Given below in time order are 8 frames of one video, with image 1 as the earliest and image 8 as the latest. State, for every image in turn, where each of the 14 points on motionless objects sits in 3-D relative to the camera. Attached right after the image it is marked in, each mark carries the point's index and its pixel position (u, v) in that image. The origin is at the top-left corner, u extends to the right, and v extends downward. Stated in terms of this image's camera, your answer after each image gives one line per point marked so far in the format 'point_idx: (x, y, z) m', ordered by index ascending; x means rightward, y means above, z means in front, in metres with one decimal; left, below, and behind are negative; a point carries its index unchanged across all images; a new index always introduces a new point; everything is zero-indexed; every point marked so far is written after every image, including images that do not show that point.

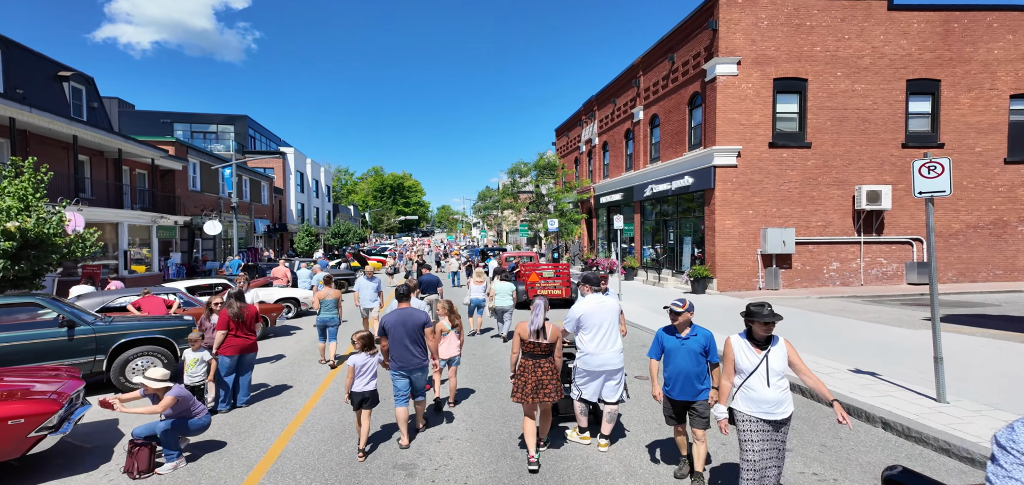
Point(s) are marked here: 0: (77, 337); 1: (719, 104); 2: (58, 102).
0: (-6.2, -1.4, +6.5) m
1: (+7.1, +4.8, +16.1) m
2: (-17.1, +5.4, +16.8) m
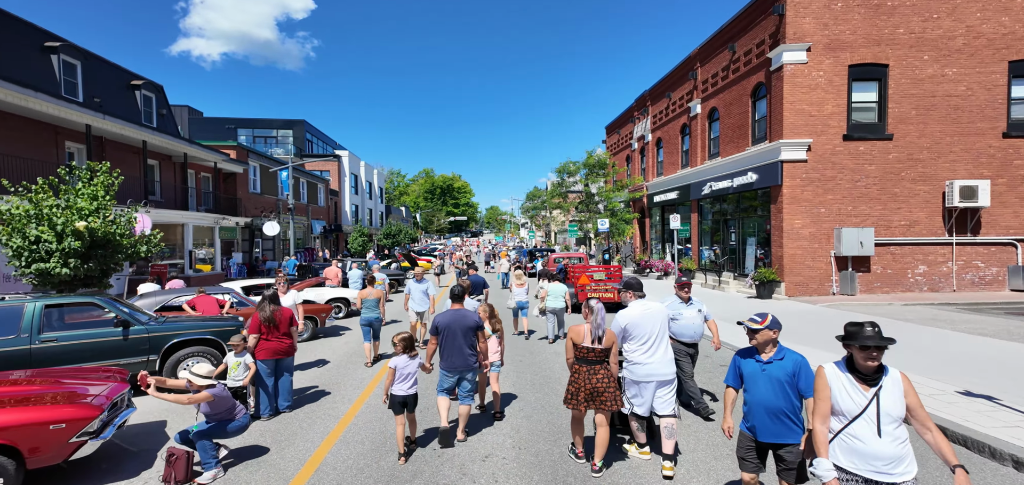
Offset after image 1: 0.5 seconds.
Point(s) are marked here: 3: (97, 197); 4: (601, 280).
0: (-5.5, -1.4, +6.6) m
1: (+8.8, +4.7, +14.8) m
2: (-15.2, +5.4, +18.0) m
3: (-8.8, +1.0, +9.7) m
4: (+2.8, -1.2, +14.5) m
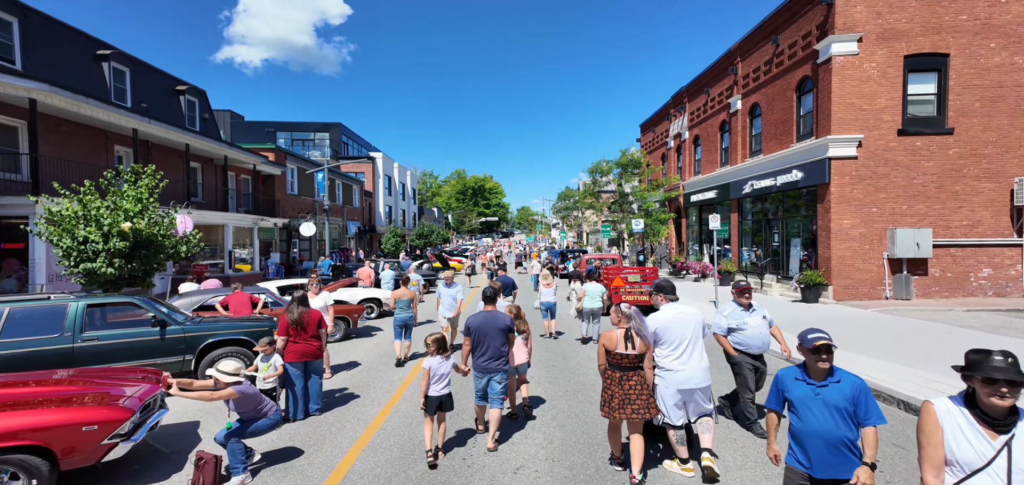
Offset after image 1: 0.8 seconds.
0: (-5.0, -1.4, +6.7) m
1: (+9.7, +4.7, +13.9) m
2: (-14.0, +5.4, +18.7) m
3: (-8.1, +1.0, +10.0) m
4: (+3.8, -1.2, +14.0) m
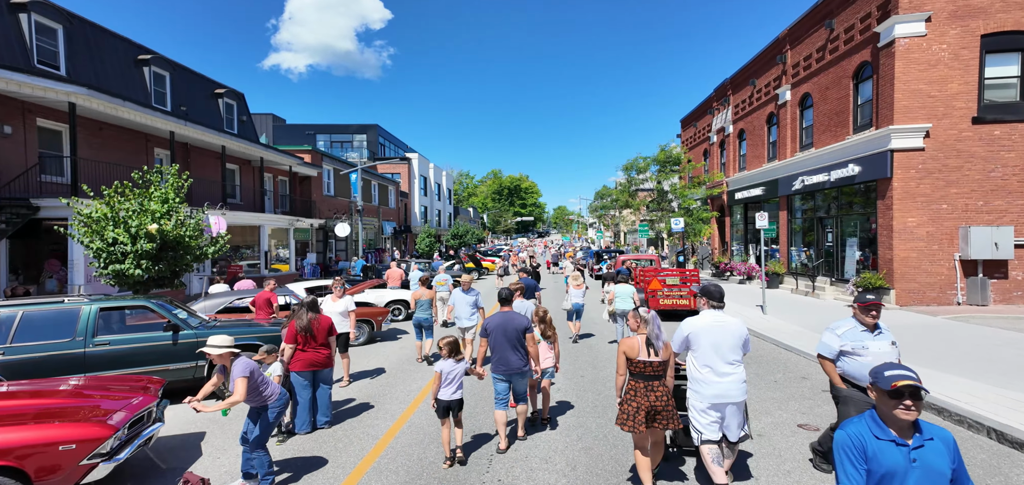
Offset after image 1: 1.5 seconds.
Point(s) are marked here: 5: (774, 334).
0: (-4.7, -1.4, +6.5) m
1: (+10.6, +4.7, +12.5) m
2: (-12.6, +5.4, +19.2) m
3: (-7.6, +0.9, +10.0) m
4: (+4.7, -1.2, +13.0) m
5: (+6.0, -2.1, +10.5) m
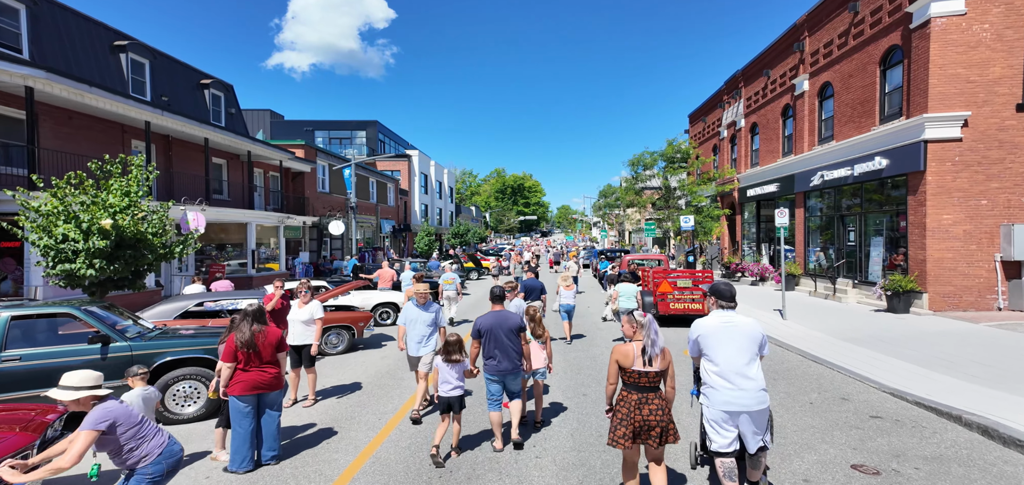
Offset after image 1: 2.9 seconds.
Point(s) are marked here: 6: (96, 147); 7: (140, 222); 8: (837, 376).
0: (-4.8, -1.4, +5.5) m
1: (+10.5, +4.7, +11.4) m
2: (-12.7, +5.5, +18.3) m
3: (-7.6, +1.0, +9.1) m
4: (+4.6, -1.2, +12.0) m
5: (+5.9, -2.1, +9.5) m
6: (-12.5, +2.8, +13.7) m
7: (-7.5, +0.4, +9.2) m
8: (+5.1, -2.1, +7.2) m
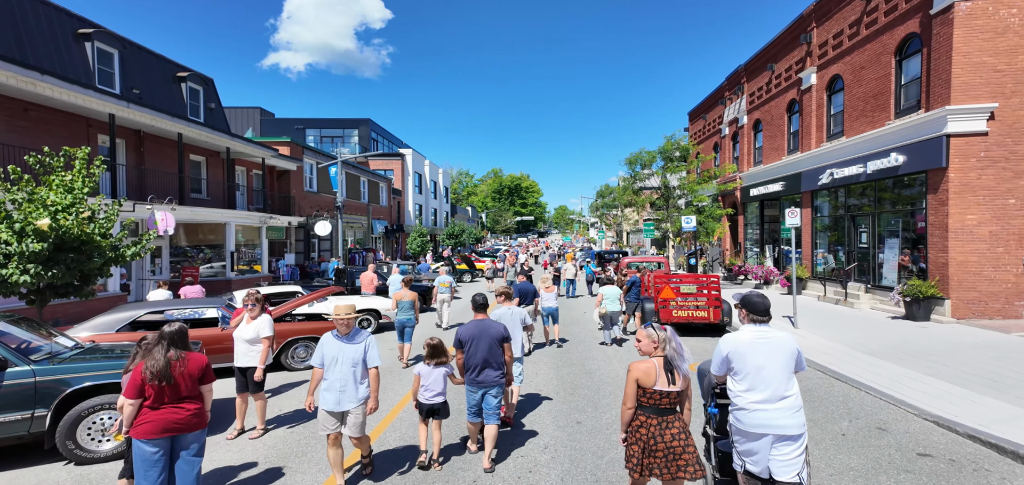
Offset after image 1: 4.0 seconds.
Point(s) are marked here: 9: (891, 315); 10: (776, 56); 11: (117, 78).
0: (-5.0, -1.4, +4.6) m
1: (+10.3, +4.6, +10.5) m
2: (-12.9, +5.4, +17.3) m
3: (-7.9, +1.0, +8.1) m
4: (+4.3, -1.2, +11.1) m
5: (+5.6, -2.1, +8.6) m
6: (-12.7, +2.8, +12.7) m
7: (-7.7, +0.4, +8.3) m
8: (+4.9, -2.2, +6.3) m
9: (+9.9, -1.9, +11.9) m
10: (+11.1, +7.9, +19.2) m
11: (-13.1, +5.5, +15.1) m
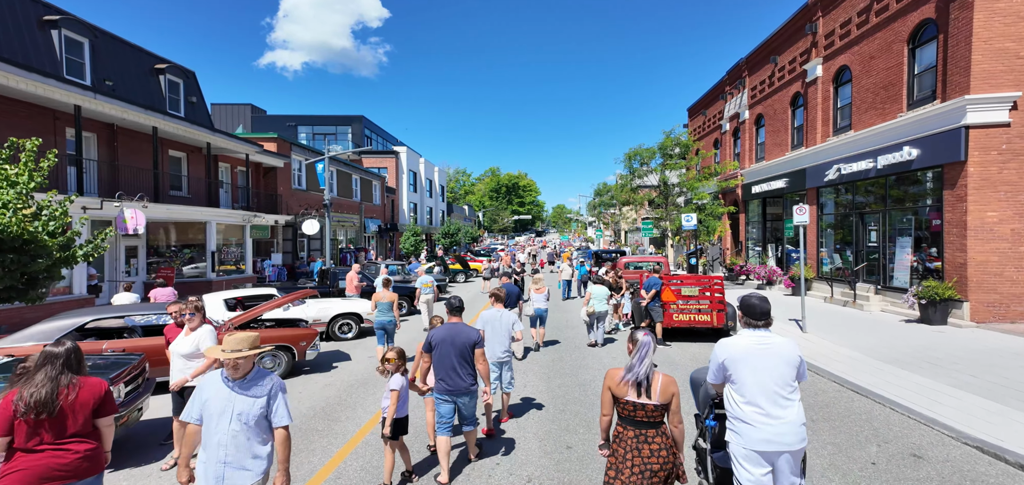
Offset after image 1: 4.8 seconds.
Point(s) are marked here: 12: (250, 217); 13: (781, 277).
0: (-5.2, -1.4, +3.8) m
1: (+10.0, +4.7, +9.9) m
2: (-13.2, +5.4, +16.6) m
3: (-8.1, +1.0, +7.4) m
4: (+4.1, -1.2, +10.4) m
5: (+5.4, -2.1, +7.9) m
6: (-13.0, +2.8, +11.9) m
7: (-8.0, +0.4, +7.5) m
8: (+4.7, -2.1, +5.6) m
9: (+9.7, -1.9, +11.2) m
10: (+10.9, +7.9, +18.5) m
11: (-13.3, +5.5, +14.3) m
12: (-11.3, +1.1, +19.7) m
13: (+10.4, -1.3, +17.7) m
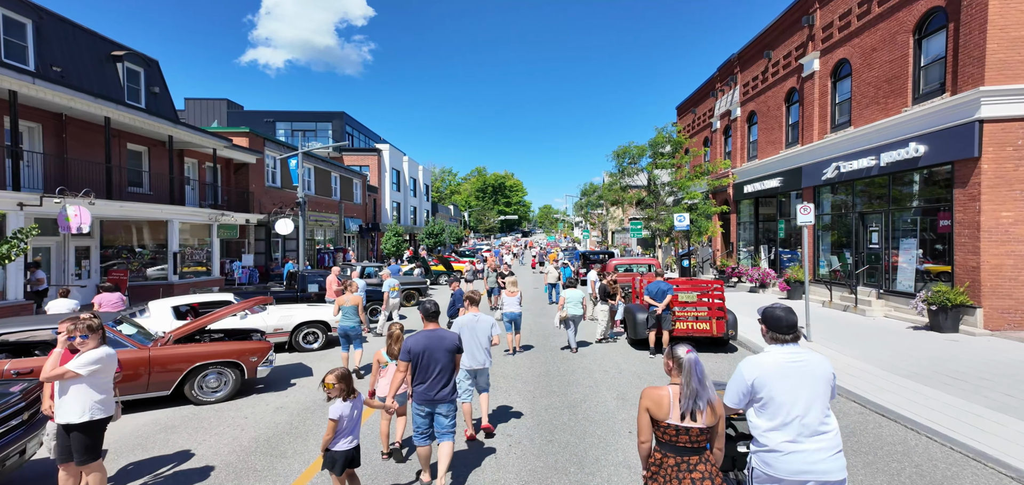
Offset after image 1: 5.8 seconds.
0: (-5.4, -1.4, +2.8) m
1: (+9.7, +4.6, +9.2) m
2: (-13.7, +5.4, +15.3) m
3: (-8.3, +1.0, +6.2) m
4: (+3.8, -1.2, +9.6) m
5: (+5.1, -2.1, +7.2) m
6: (-13.4, +2.8, +10.7) m
7: (-8.2, +0.4, +6.4) m
8: (+4.5, -2.2, +4.9) m
9: (+9.3, -1.9, +10.6) m
10: (+10.3, +7.9, +18.0) m
11: (-13.8, +5.5, +13.0) m
12: (-11.9, +1.1, +18.5) m
13: (+9.9, -1.4, +17.1) m
